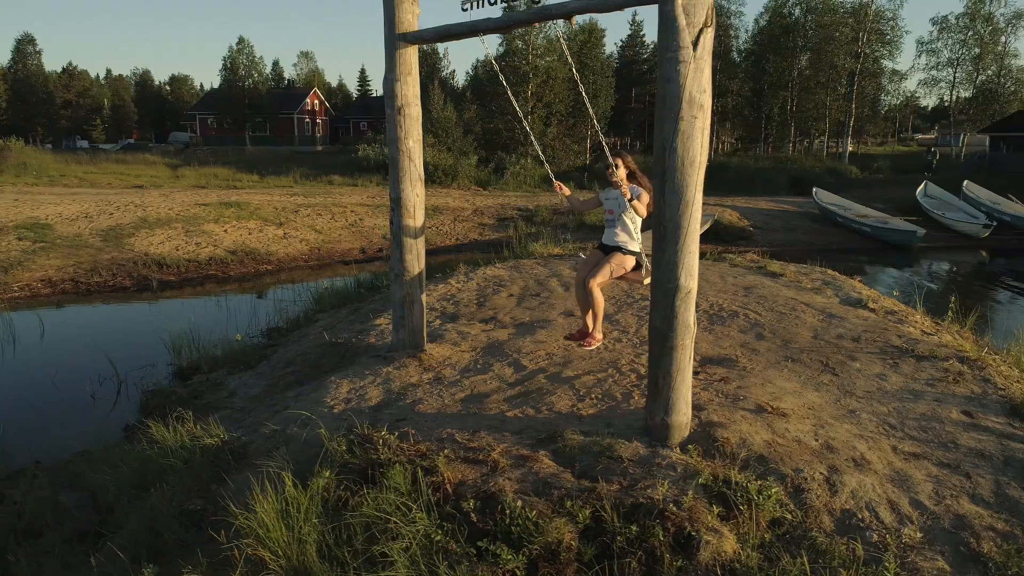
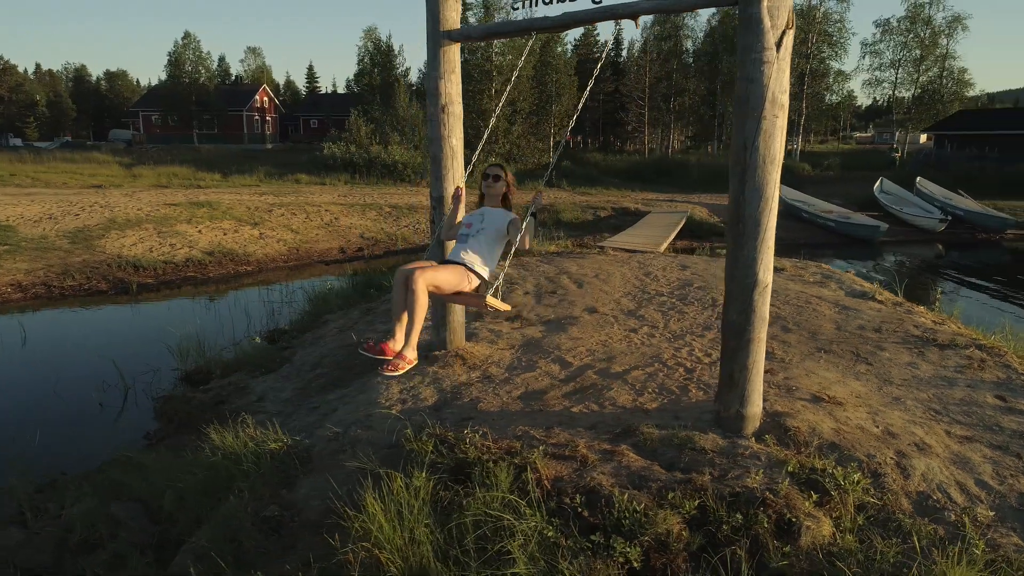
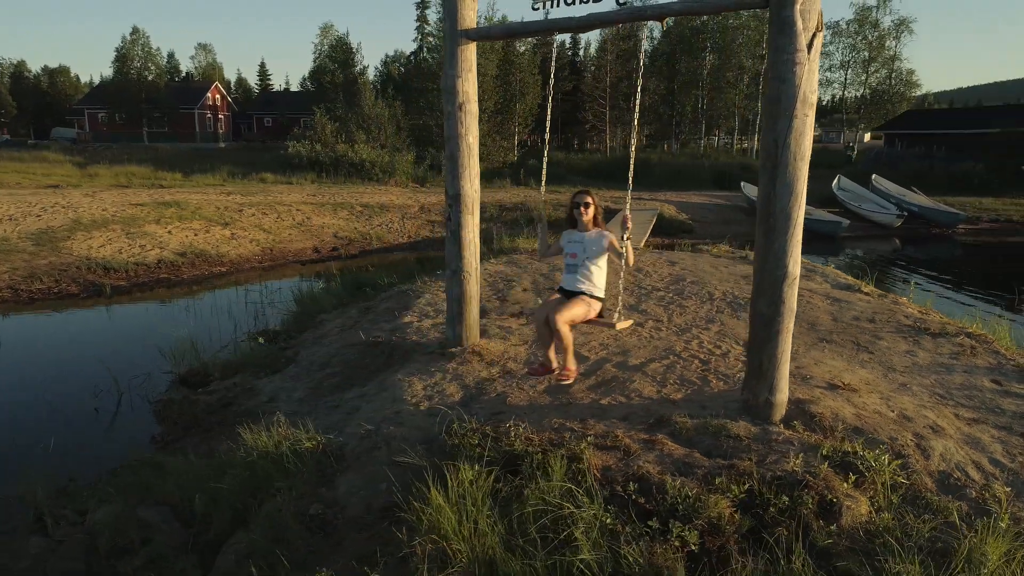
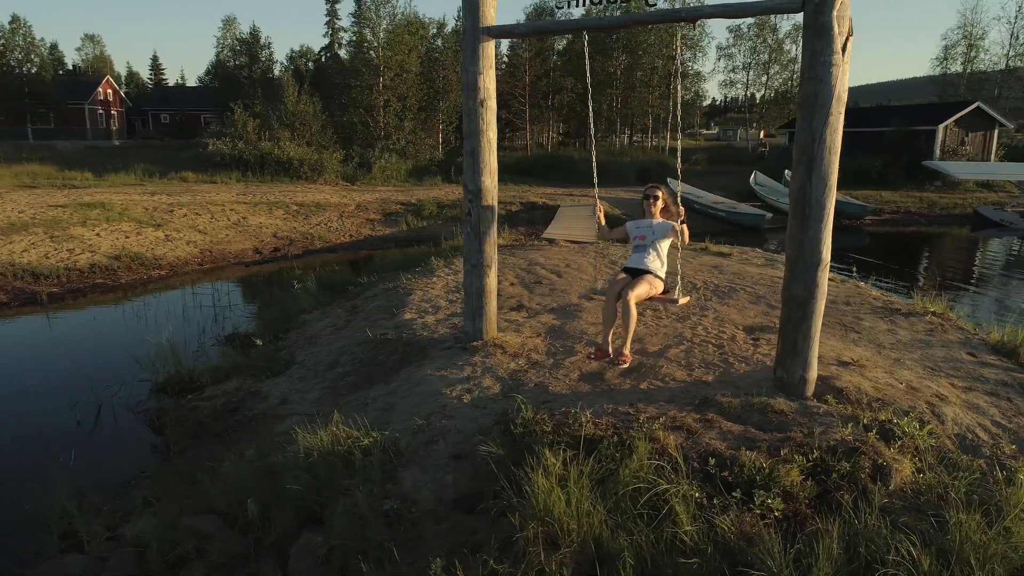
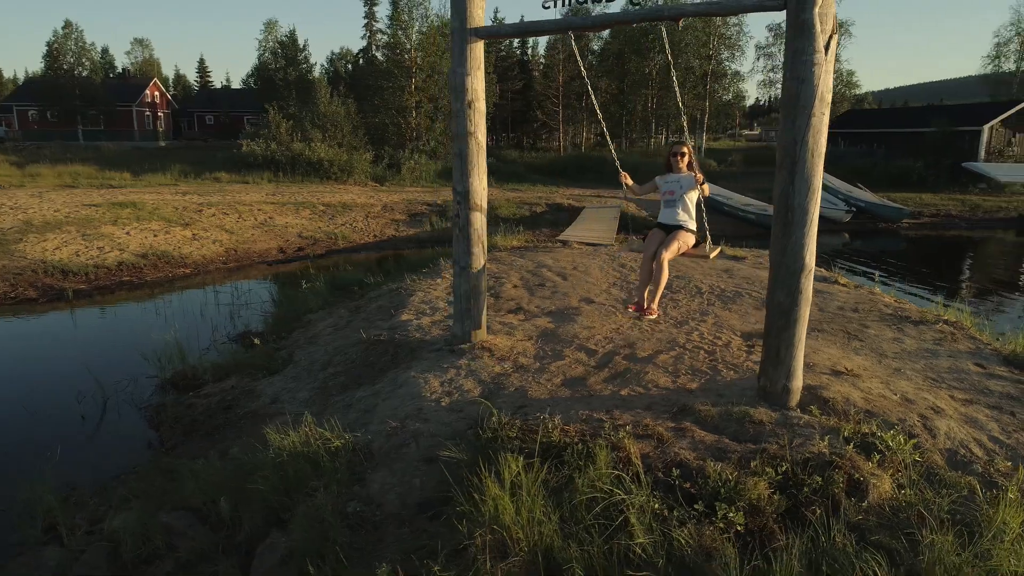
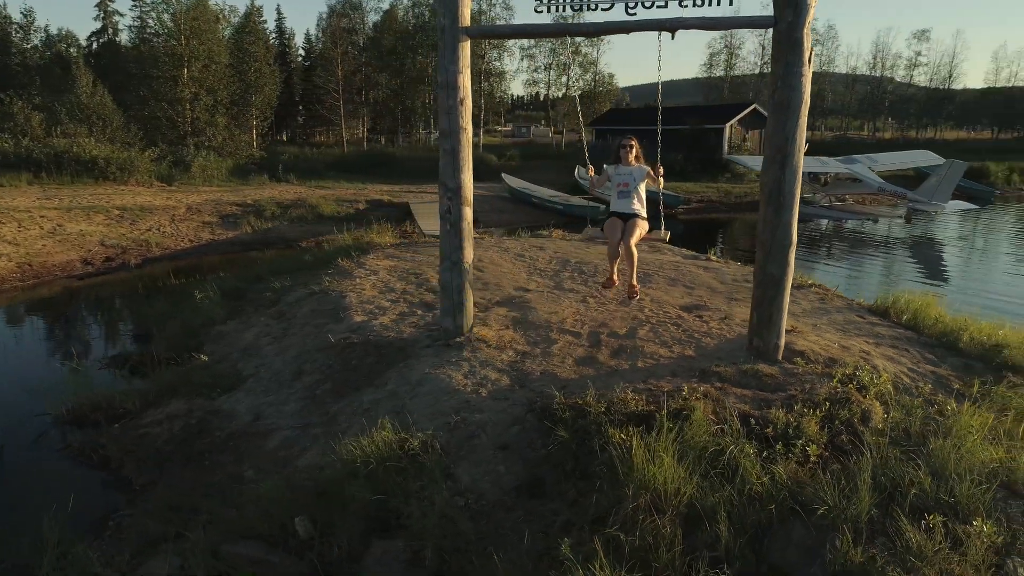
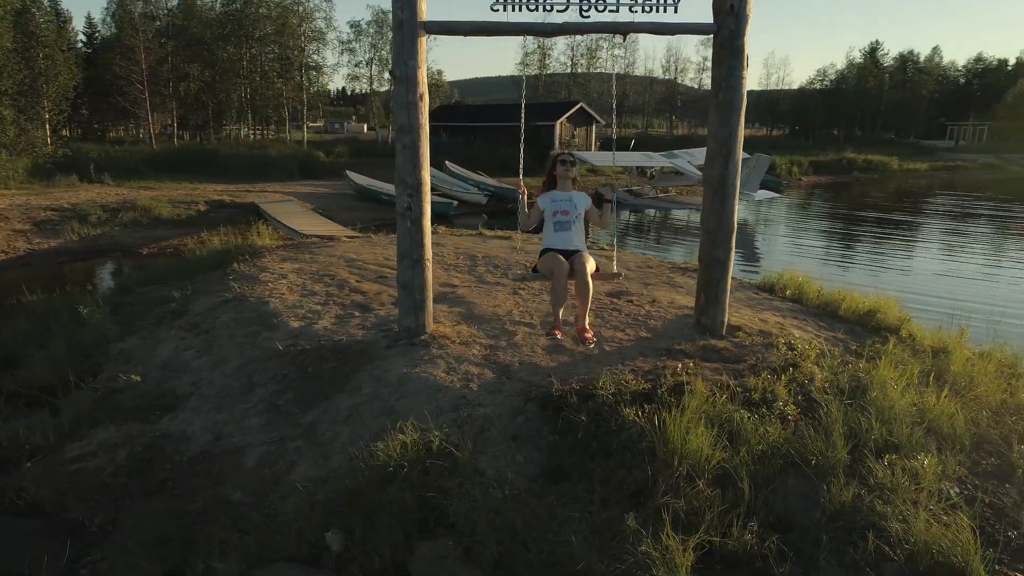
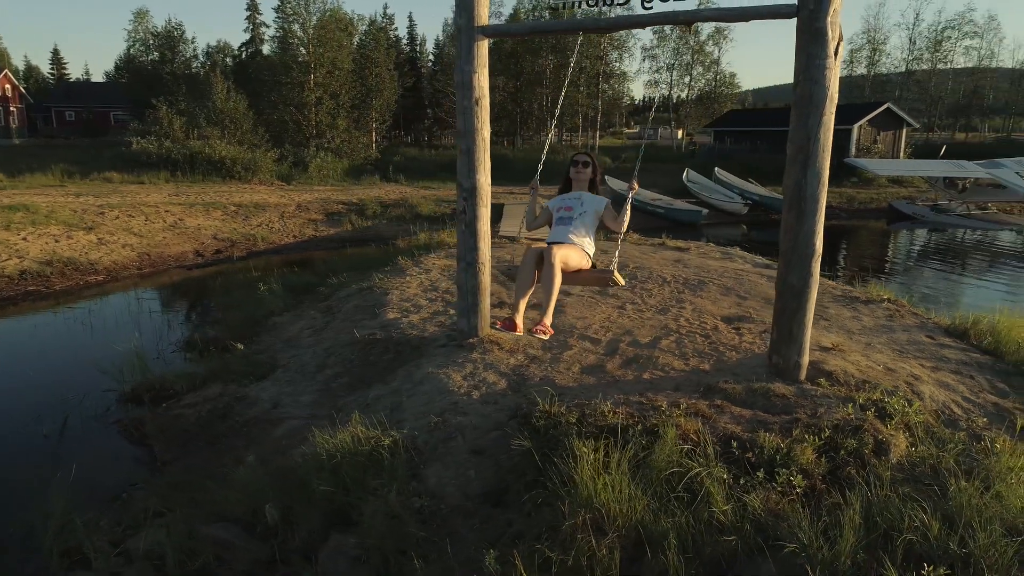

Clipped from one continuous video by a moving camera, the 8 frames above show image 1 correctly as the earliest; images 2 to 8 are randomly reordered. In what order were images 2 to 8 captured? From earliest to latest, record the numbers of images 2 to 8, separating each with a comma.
2, 3, 5, 4, 8, 6, 7
